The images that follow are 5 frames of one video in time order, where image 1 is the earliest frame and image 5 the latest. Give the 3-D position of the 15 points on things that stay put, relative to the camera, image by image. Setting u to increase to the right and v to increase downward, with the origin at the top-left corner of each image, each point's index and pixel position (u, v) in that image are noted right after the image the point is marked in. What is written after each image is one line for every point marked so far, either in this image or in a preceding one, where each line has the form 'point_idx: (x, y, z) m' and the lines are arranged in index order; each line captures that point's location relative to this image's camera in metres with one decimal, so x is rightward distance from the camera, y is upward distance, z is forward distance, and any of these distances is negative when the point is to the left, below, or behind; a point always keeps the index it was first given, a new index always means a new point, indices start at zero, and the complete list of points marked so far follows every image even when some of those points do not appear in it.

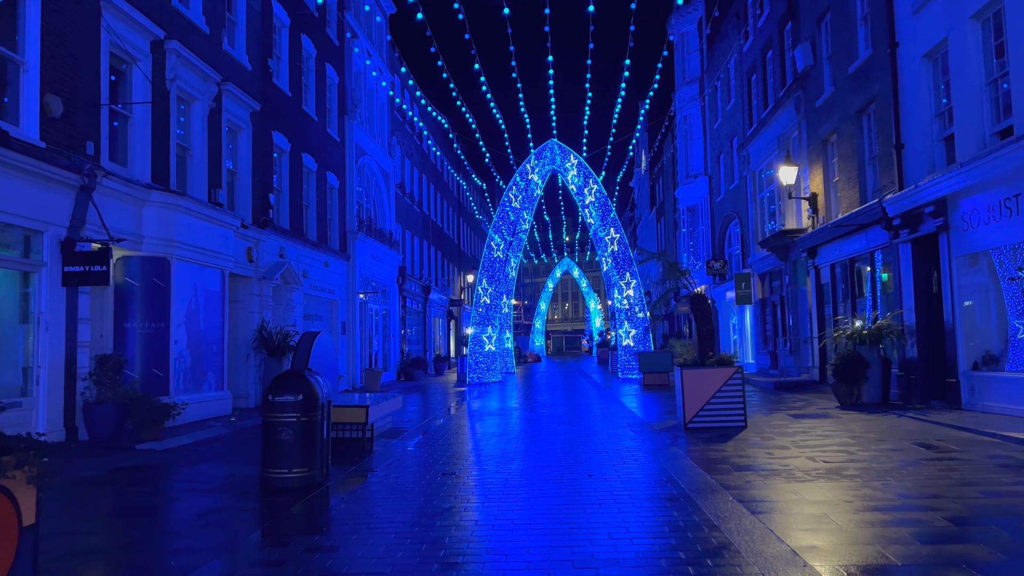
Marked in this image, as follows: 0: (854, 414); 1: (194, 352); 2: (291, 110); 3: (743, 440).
0: (+5.6, -2.0, +12.2) m
1: (-5.6, -1.1, +13.1) m
2: (-5.4, +4.4, +18.5) m
3: (+3.0, -2.0, +9.7) m
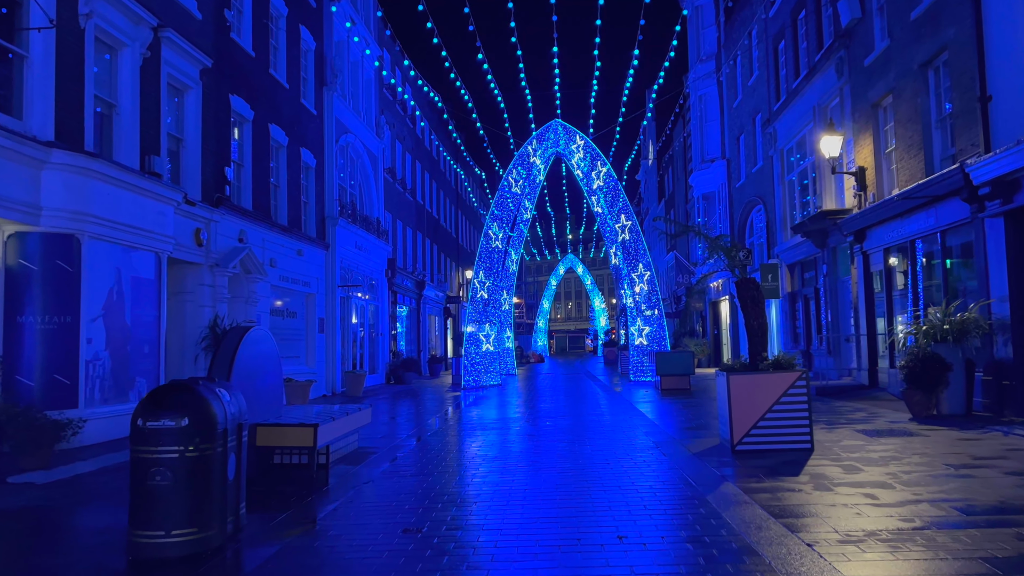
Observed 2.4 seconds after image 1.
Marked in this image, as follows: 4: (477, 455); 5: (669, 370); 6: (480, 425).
0: (+5.5, -1.8, +9.7) m
1: (-5.6, -0.9, +10.6) m
2: (-5.4, +4.6, +16.0) m
3: (+2.9, -1.8, +7.2) m
4: (-0.4, -2.2, +10.2) m
5: (+4.0, -2.1, +18.9) m
6: (-0.5, -2.5, +13.7) m
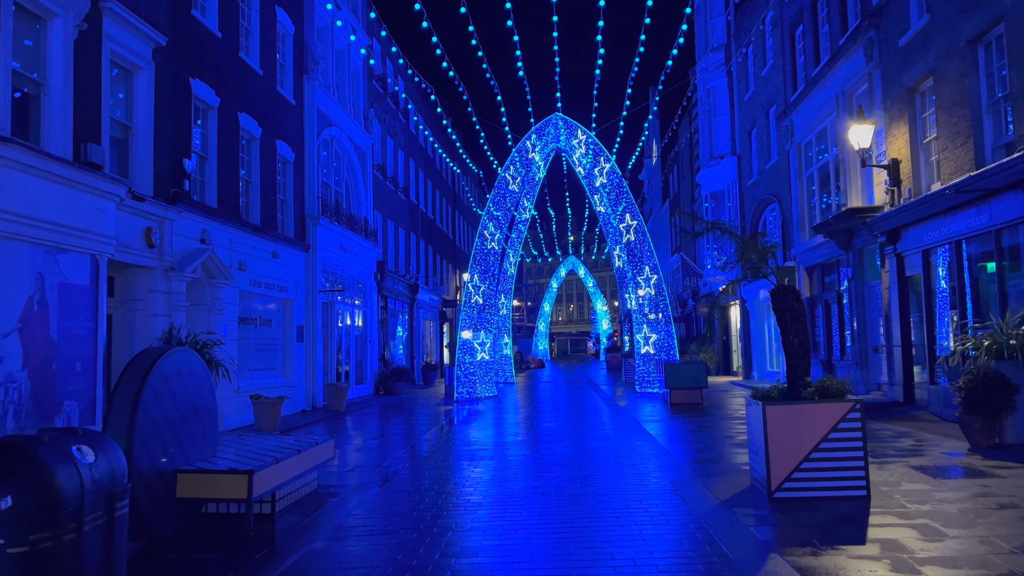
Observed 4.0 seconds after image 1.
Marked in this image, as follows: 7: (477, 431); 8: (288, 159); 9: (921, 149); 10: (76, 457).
0: (+5.4, -1.9, +8.1) m
1: (-5.7, -1.0, +9.1) m
2: (-5.6, +4.5, +14.5) m
3: (+2.8, -1.8, +5.6) m
4: (-0.5, -2.3, +8.6) m
5: (+3.9, -2.2, +17.3) m
6: (-0.6, -2.6, +12.1) m
7: (-0.7, -3.0, +15.5) m
8: (-5.2, +3.0, +17.6) m
9: (+7.3, +2.5, +13.4) m
10: (-2.2, -0.9, +3.9) m
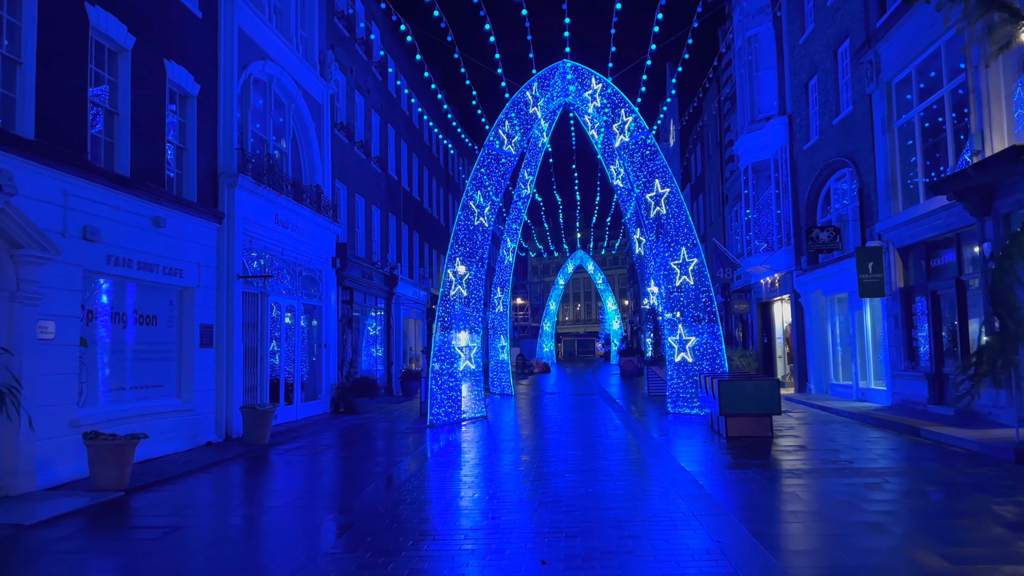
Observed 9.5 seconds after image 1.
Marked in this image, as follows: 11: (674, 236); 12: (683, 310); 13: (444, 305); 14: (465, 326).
0: (+5.1, -1.7, +3.0) m
1: (-6.0, -0.8, +4.1) m
2: (-5.8, +4.8, +9.5) m
3: (+2.5, -1.6, +0.6) m
4: (-0.8, -2.1, +3.5) m
5: (+3.7, -1.9, +12.2) m
6: (-0.9, -2.4, +7.1) m
7: (-0.9, -2.7, +10.5) m
8: (-5.4, +3.3, +12.6) m
9: (+7.1, +2.7, +8.3) m
10: (-2.5, -0.6, -1.2) m
11: (+3.7, +1.1, +17.1) m
12: (+3.8, -0.5, +16.6) m
13: (-1.5, -0.4, +17.0) m
14: (-1.2, -0.9, +18.7) m
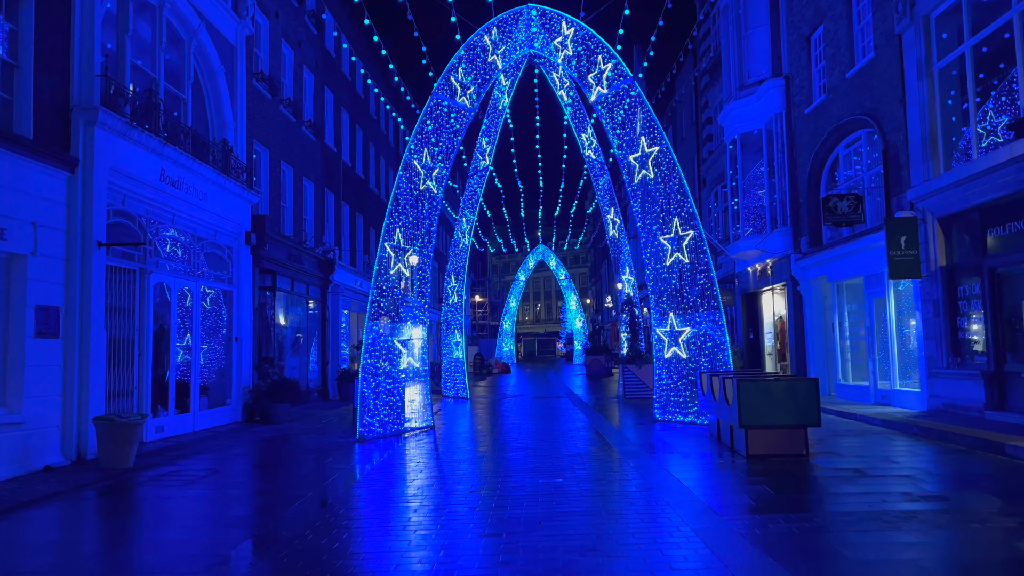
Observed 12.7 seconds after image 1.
0: (+5.0, -1.3, +0.2) m
1: (-6.1, -0.4, +0.7) m
2: (-6.2, +5.1, +6.1) m
3: (+2.6, -1.2, -2.4) m
4: (-0.9, -1.7, +0.4) m
5: (+3.1, -1.6, +9.3) m
6: (-1.2, -2.0, +3.9) m
7: (-1.4, -2.3, +7.3) m
8: (-6.0, +3.7, +9.2) m
9: (+6.7, +3.1, +5.6) m
10: (-2.4, -0.2, -4.4) m
11: (+2.8, +1.5, +14.1) m
12: (+3.0, -0.1, +13.7) m
13: (-2.4, 0.0, +13.8) m
14: (-2.2, -0.6, +15.5) m
